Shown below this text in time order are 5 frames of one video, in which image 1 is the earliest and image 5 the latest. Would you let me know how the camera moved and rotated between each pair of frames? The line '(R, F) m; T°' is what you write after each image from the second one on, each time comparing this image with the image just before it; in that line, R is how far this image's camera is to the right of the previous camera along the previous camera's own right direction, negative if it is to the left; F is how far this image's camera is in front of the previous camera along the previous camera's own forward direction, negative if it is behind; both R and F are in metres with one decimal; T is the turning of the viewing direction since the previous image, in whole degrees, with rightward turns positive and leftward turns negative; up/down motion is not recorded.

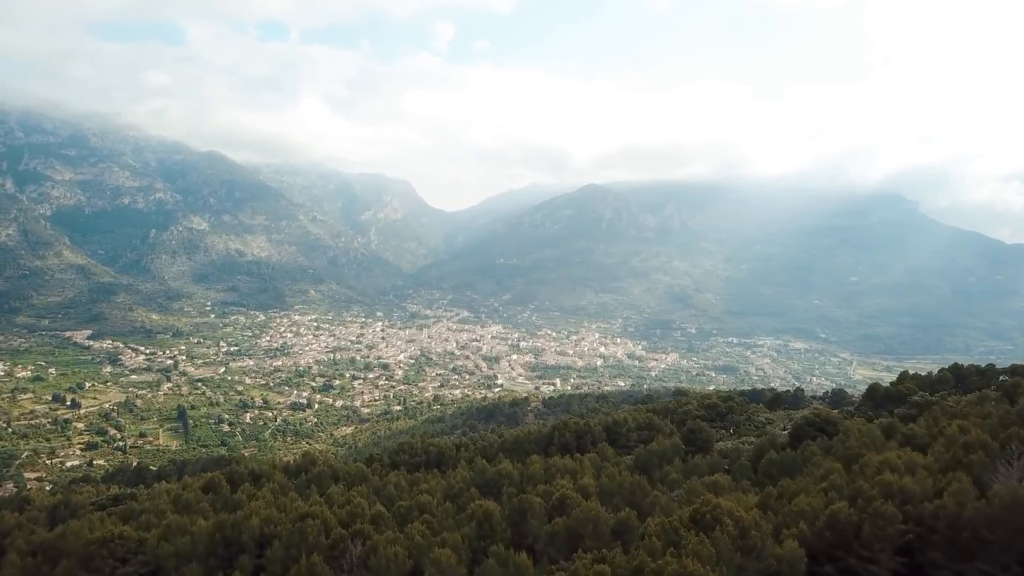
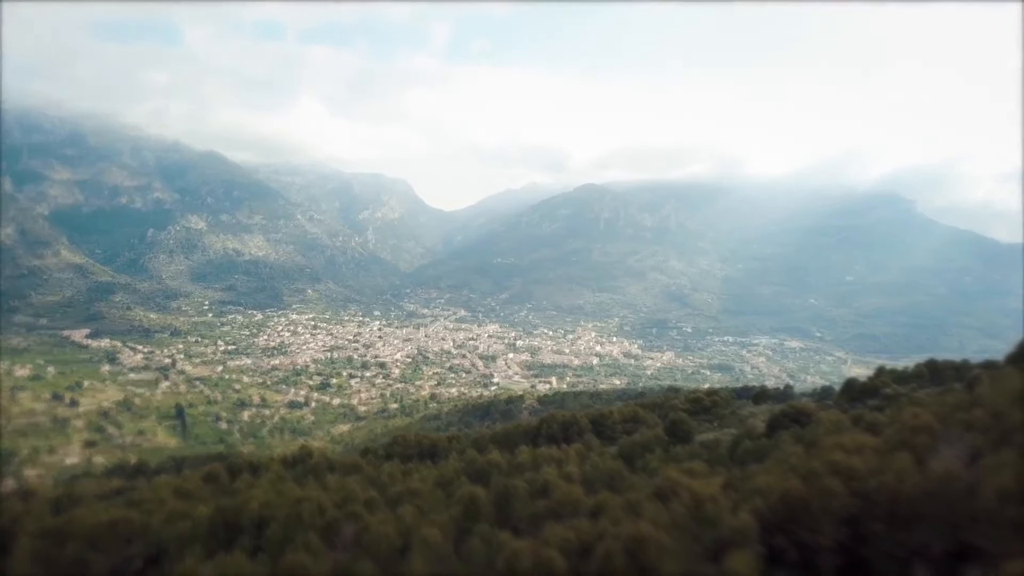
(+0.4, -1.0) m; 0°
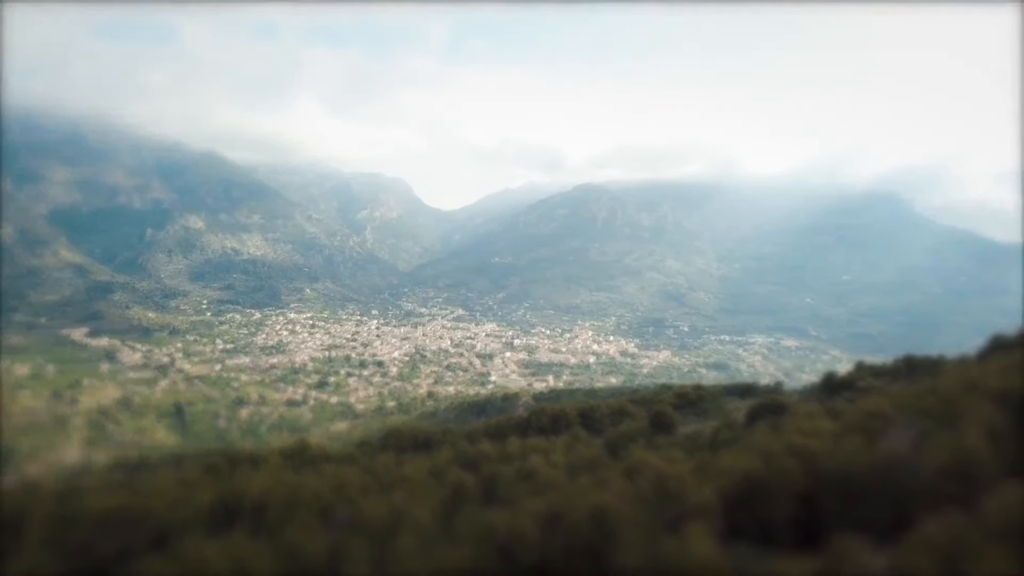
(+0.4, -1.0) m; 0°
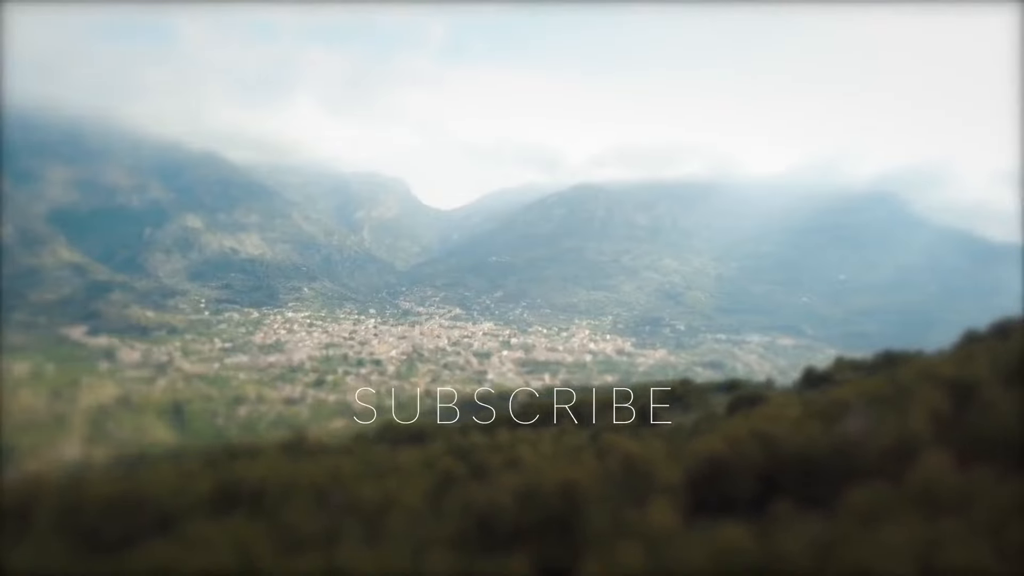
(+0.4, -1.0) m; 0°
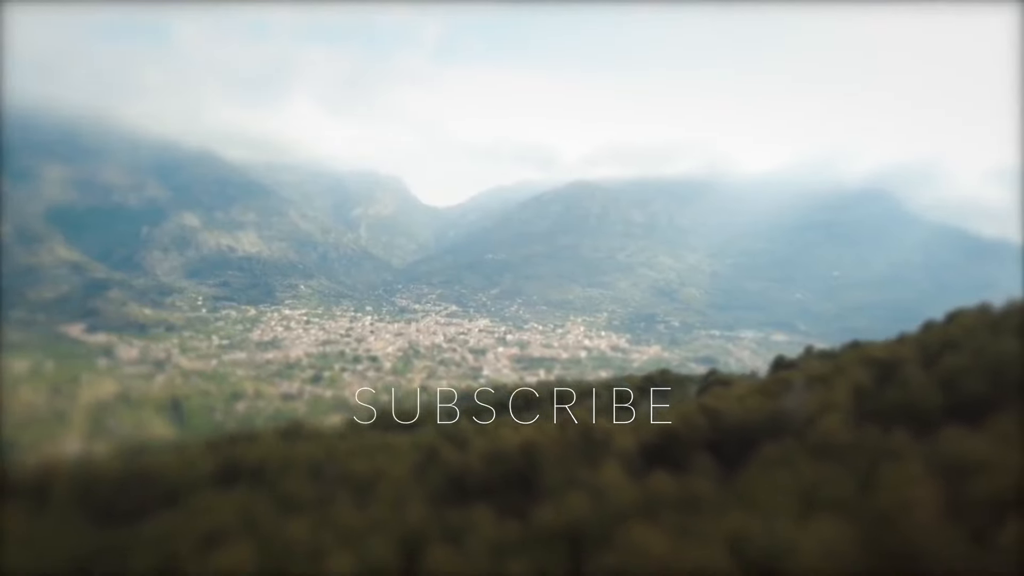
(+0.6, -1.7) m; 0°
